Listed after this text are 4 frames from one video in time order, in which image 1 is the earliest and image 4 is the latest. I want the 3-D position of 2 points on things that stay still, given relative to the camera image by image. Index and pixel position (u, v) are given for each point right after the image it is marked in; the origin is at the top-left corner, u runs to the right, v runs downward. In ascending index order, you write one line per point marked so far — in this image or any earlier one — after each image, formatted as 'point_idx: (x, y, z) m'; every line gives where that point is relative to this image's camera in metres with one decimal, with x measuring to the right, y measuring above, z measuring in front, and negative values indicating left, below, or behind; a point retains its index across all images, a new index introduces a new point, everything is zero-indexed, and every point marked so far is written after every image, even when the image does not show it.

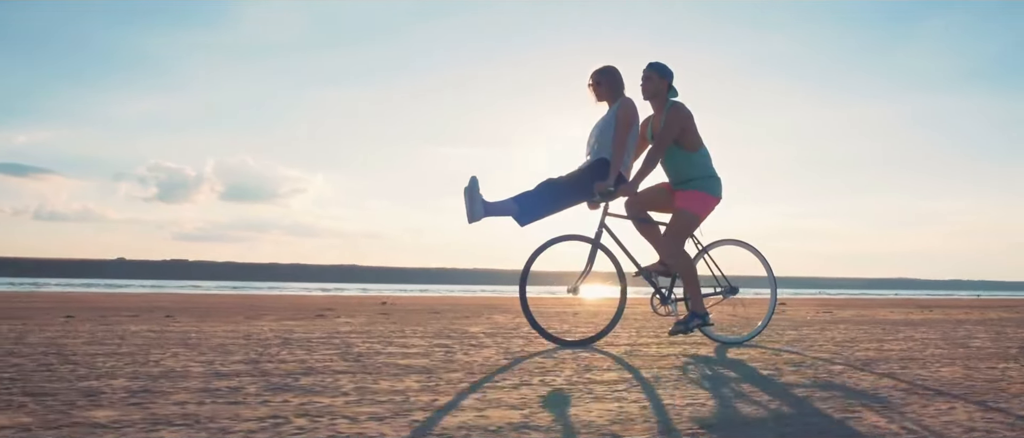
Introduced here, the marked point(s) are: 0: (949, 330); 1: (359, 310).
0: (+3.5, -0.9, +7.5) m
1: (-1.7, -1.0, +9.8) m
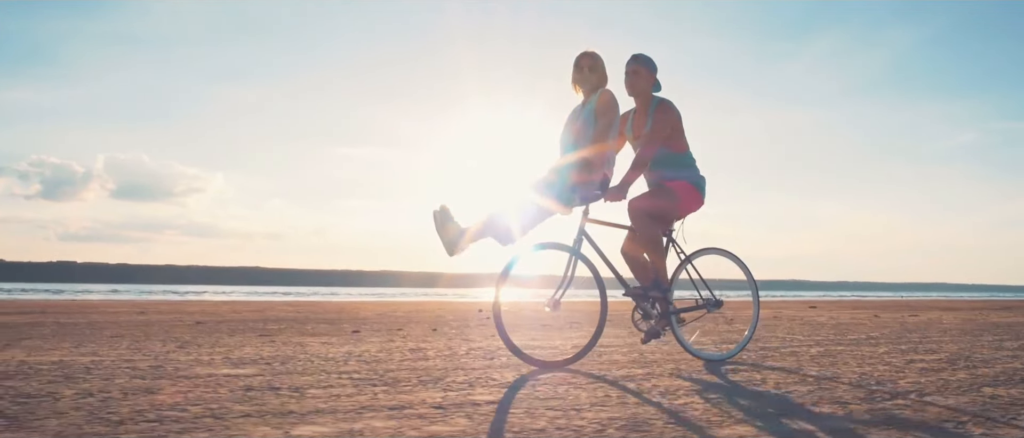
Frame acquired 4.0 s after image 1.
0: (+3.7, -1.0, +7.5) m
1: (-1.7, -1.0, +9.3) m
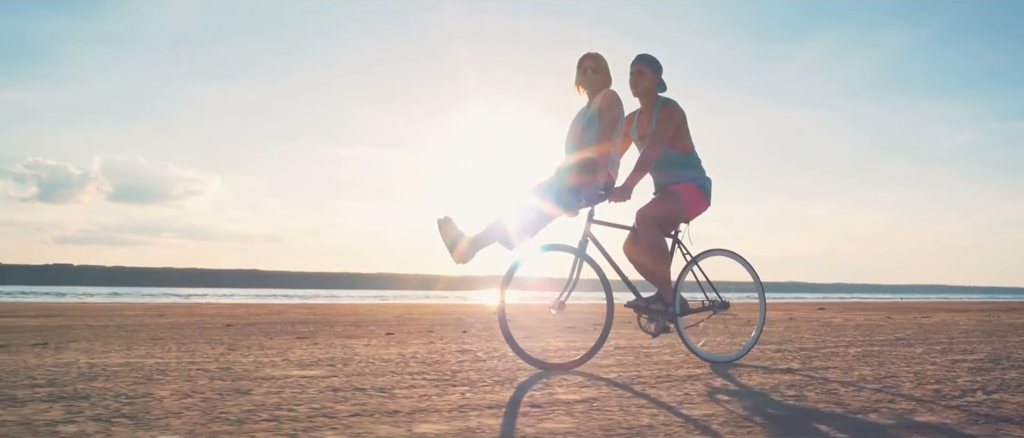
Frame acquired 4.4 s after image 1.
0: (+3.3, -0.9, +6.6) m
1: (-2.1, -0.9, +8.4) m
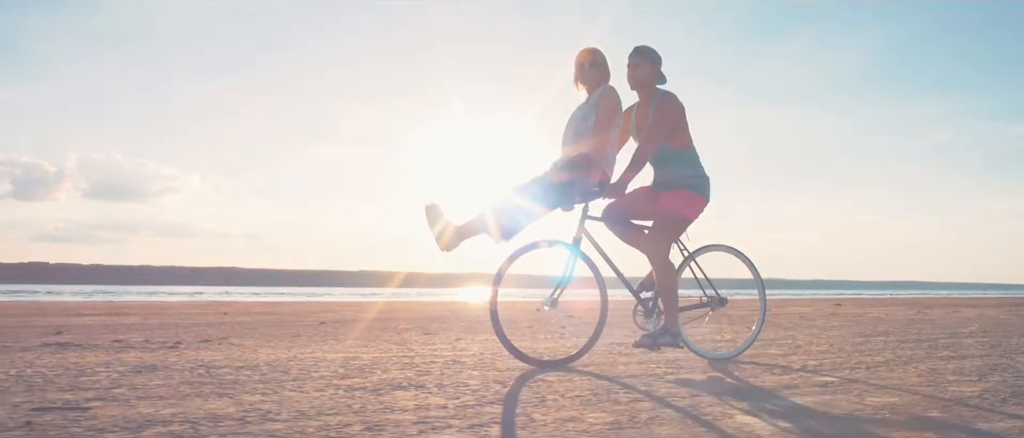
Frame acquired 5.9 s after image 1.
0: (+3.9, -0.9, +7.1) m
1: (-1.5, -0.9, +8.7) m
